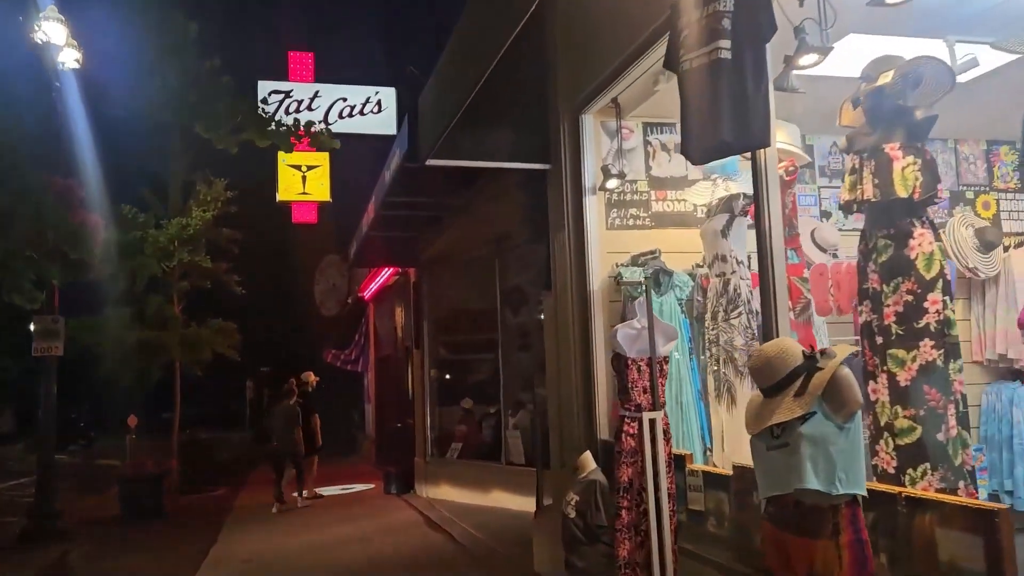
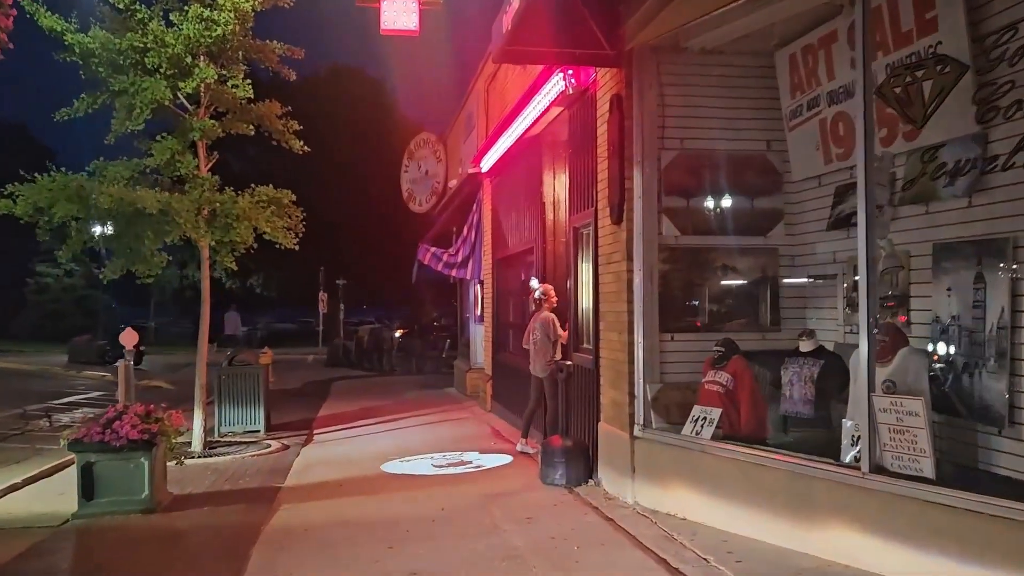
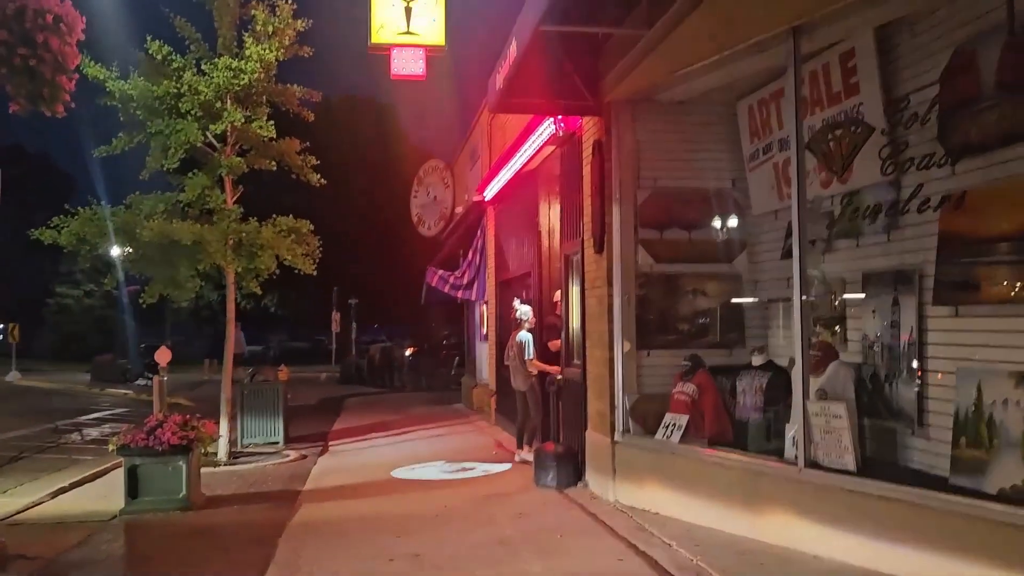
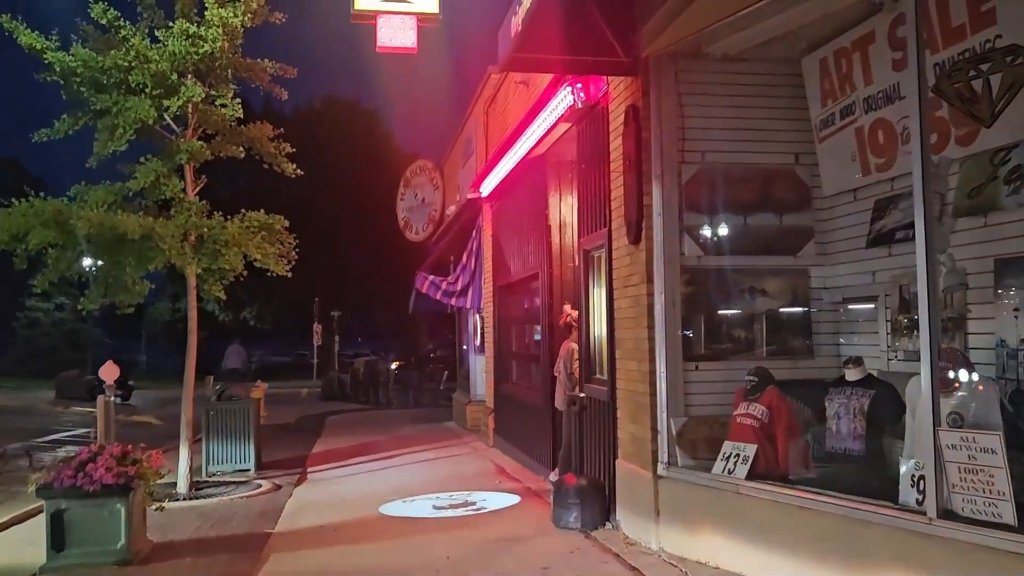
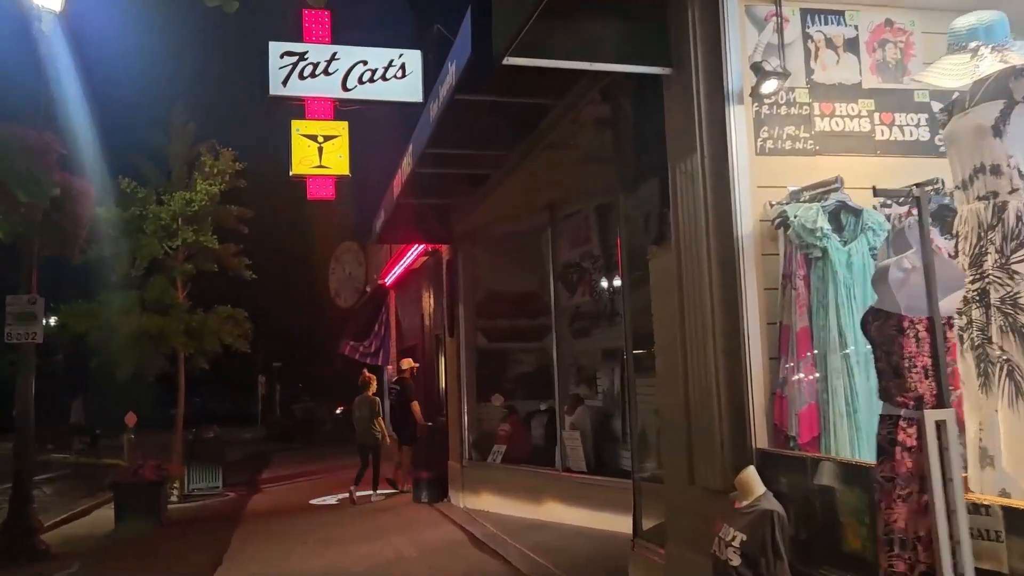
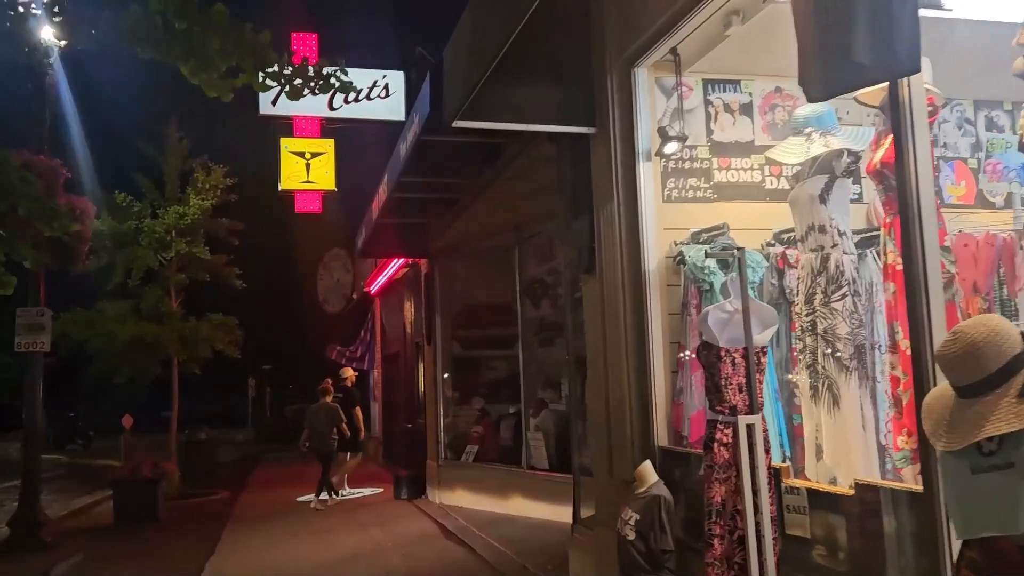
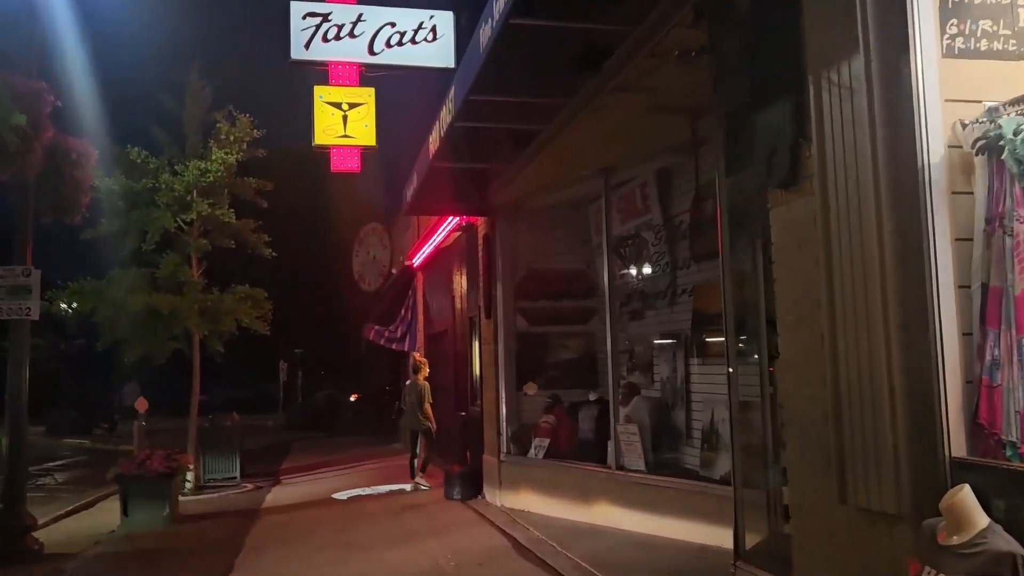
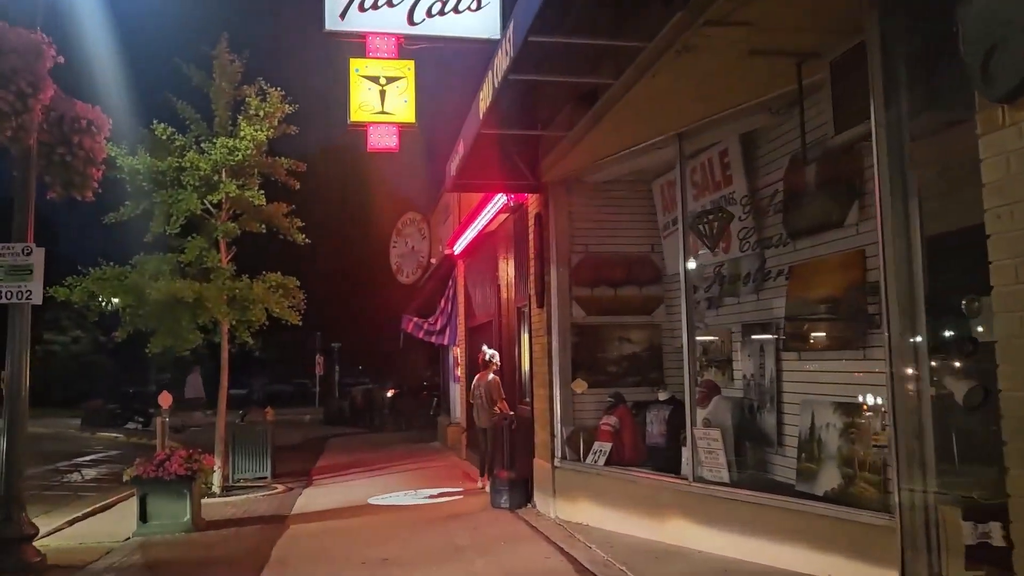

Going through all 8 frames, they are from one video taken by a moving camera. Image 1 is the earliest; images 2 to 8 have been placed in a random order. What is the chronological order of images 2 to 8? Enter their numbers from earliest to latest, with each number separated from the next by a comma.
6, 5, 7, 8, 3, 2, 4
